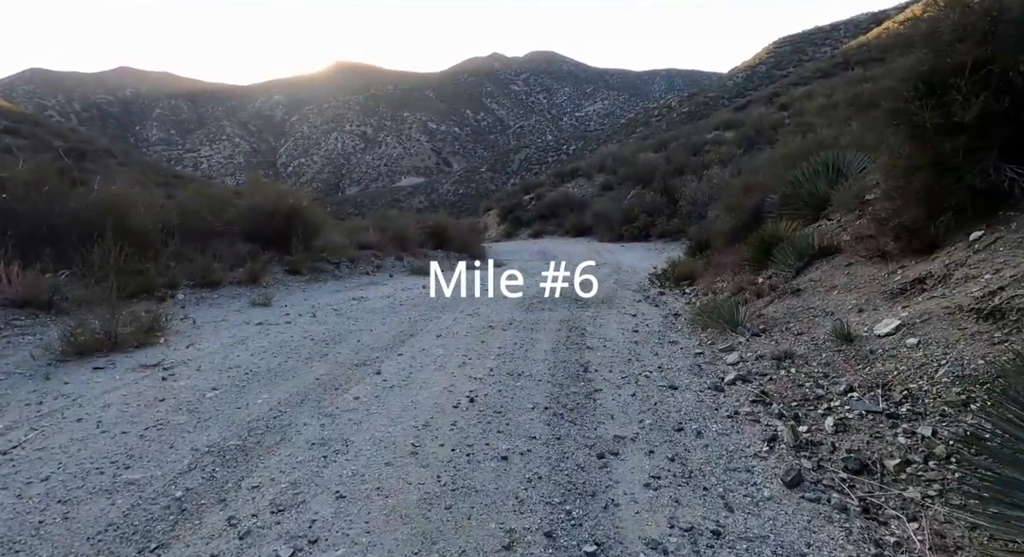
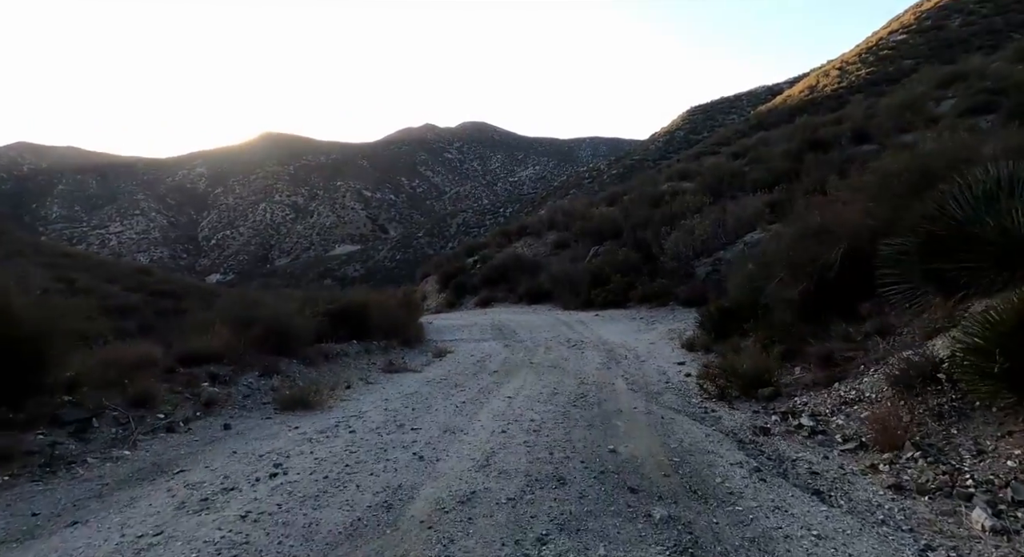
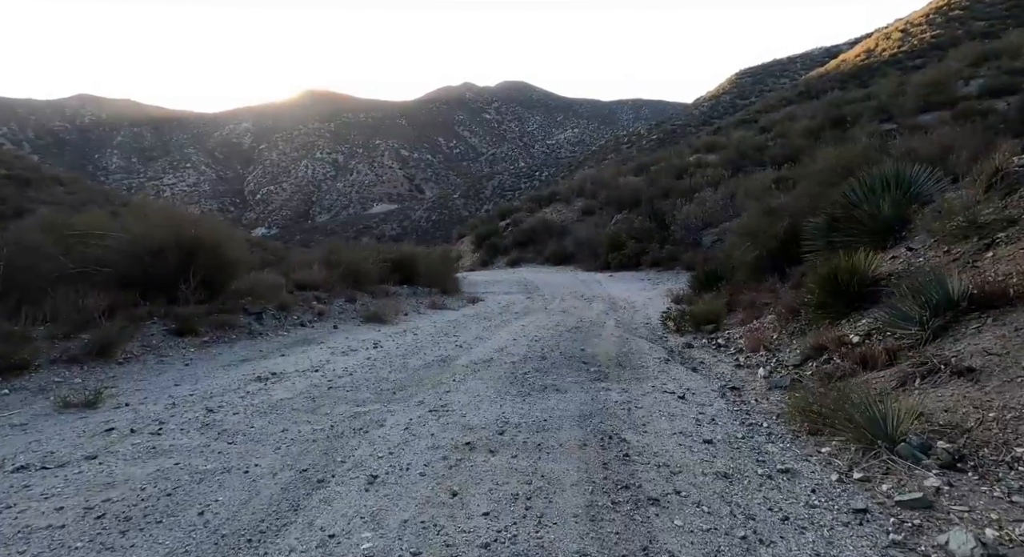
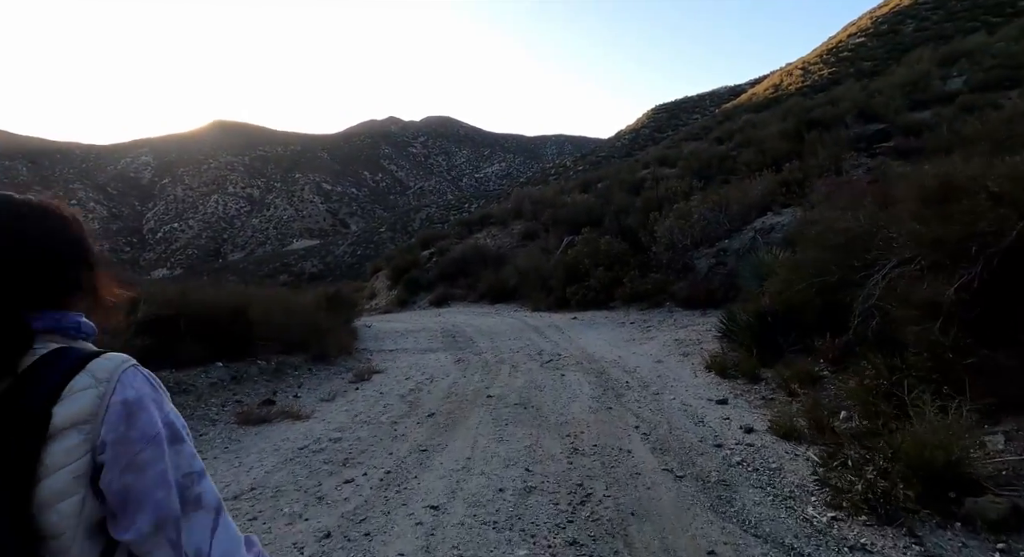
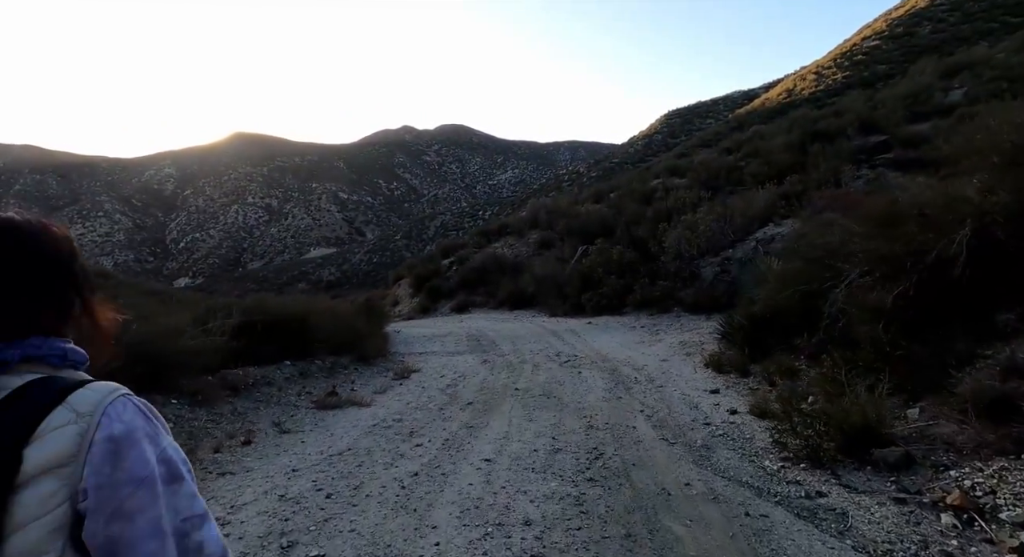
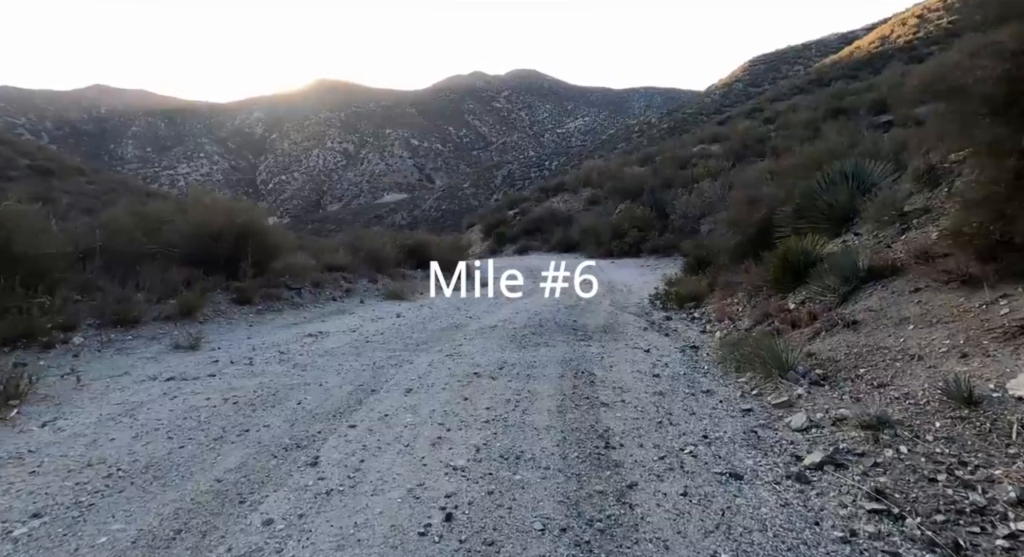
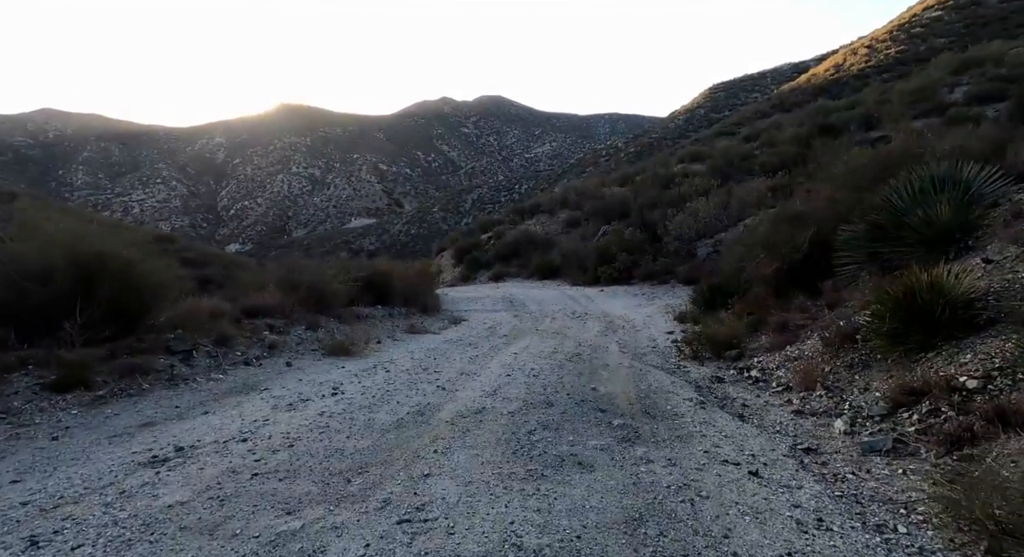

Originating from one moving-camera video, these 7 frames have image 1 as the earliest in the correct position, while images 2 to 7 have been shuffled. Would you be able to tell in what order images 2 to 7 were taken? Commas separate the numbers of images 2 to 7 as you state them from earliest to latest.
6, 3, 7, 2, 5, 4
